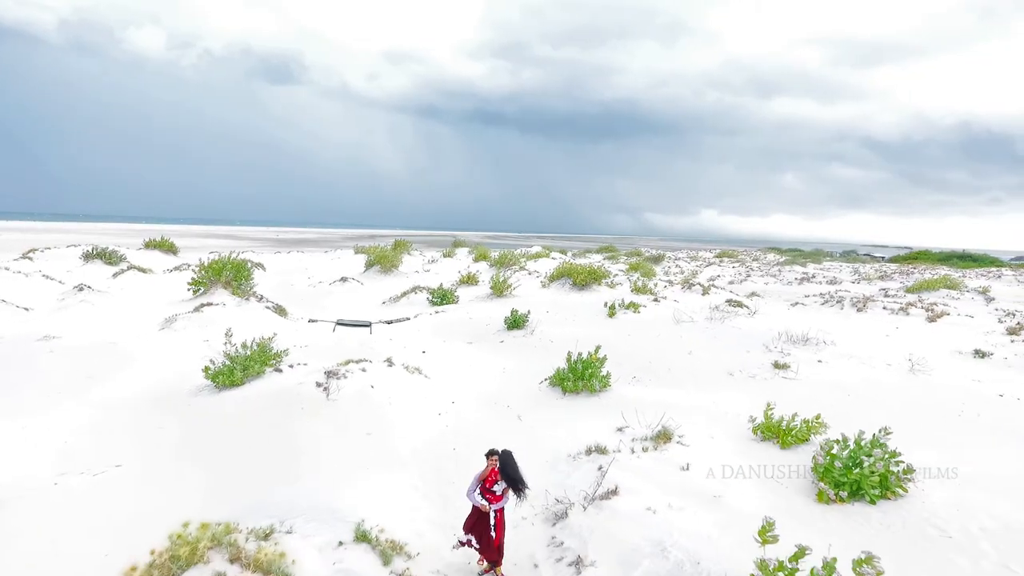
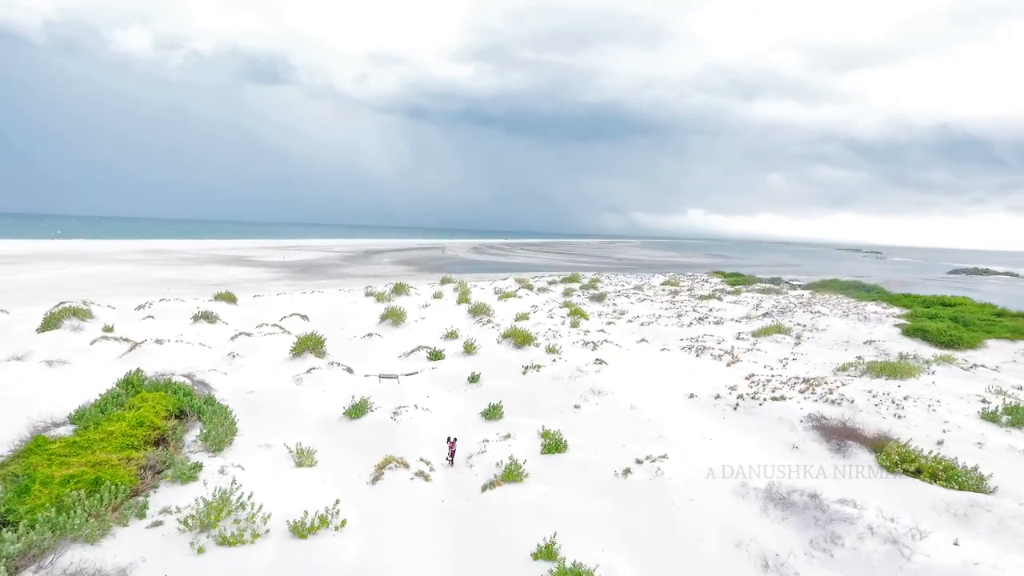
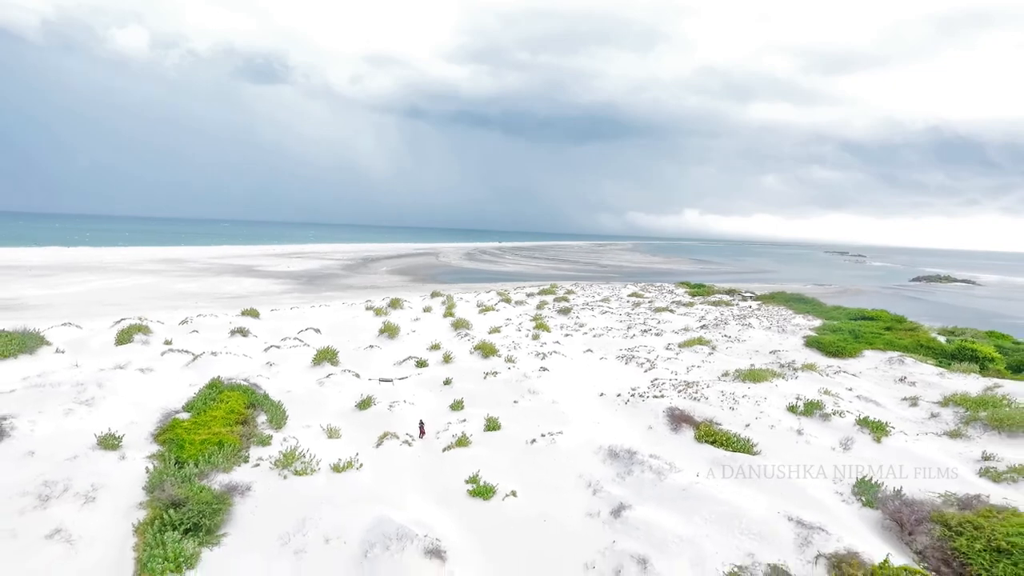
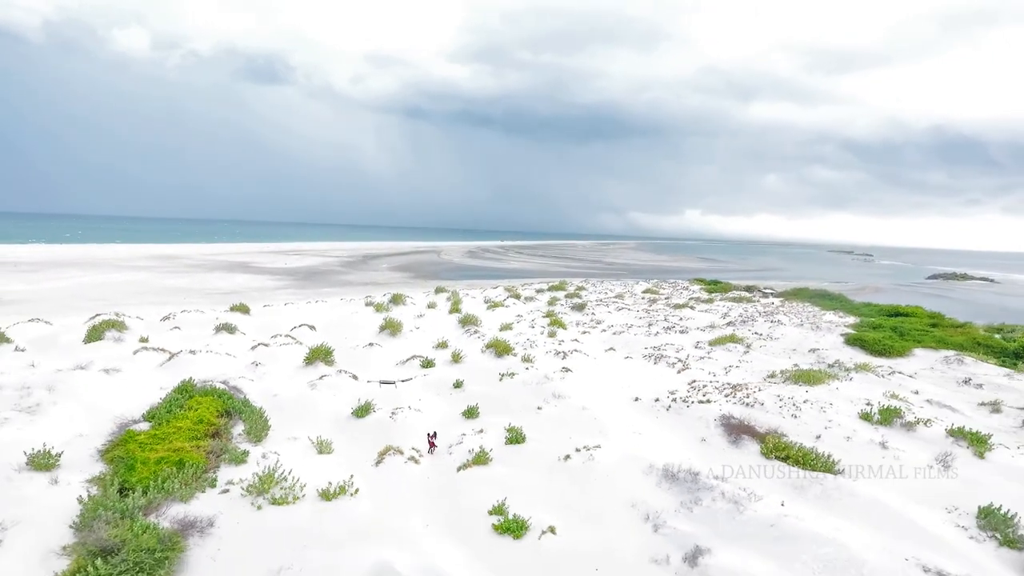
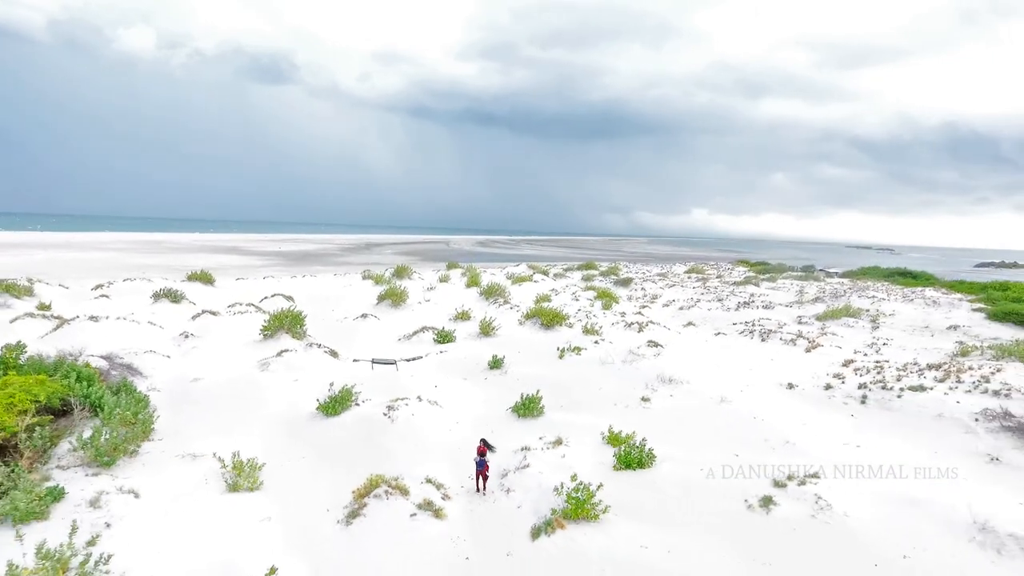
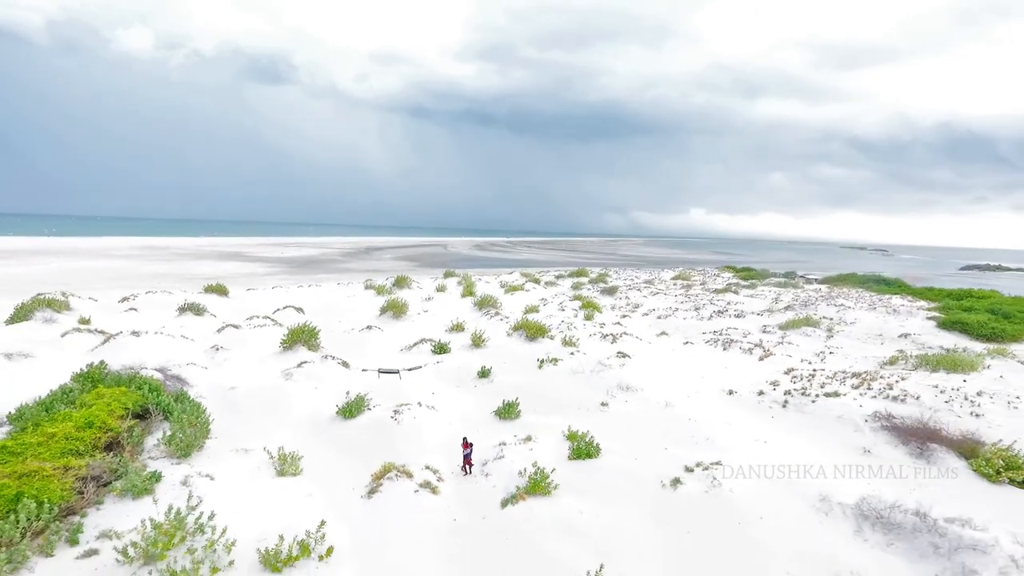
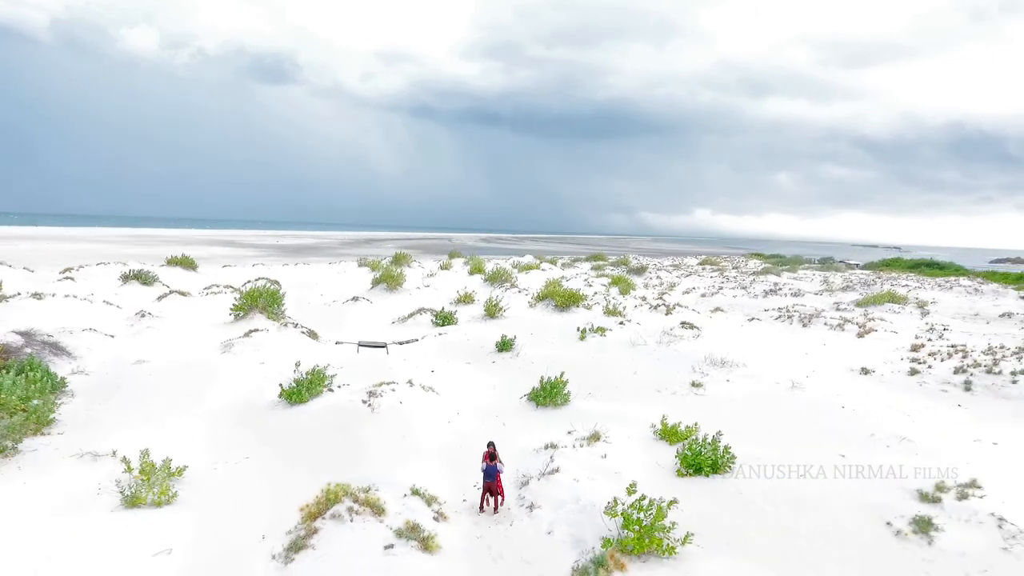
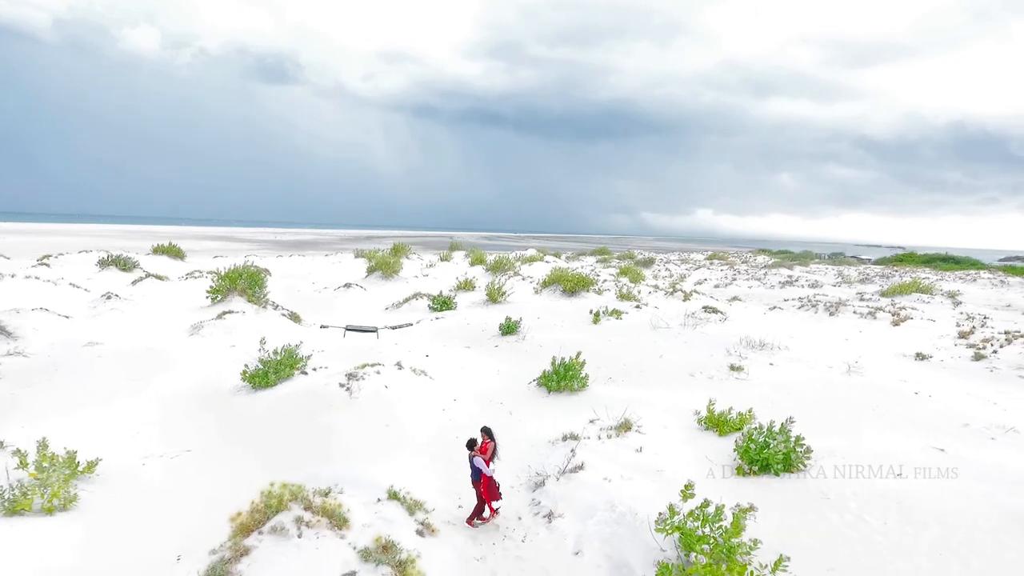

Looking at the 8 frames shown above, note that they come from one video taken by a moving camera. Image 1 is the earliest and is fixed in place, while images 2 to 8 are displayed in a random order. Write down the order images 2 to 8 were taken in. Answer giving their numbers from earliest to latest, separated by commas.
8, 7, 5, 6, 2, 4, 3
